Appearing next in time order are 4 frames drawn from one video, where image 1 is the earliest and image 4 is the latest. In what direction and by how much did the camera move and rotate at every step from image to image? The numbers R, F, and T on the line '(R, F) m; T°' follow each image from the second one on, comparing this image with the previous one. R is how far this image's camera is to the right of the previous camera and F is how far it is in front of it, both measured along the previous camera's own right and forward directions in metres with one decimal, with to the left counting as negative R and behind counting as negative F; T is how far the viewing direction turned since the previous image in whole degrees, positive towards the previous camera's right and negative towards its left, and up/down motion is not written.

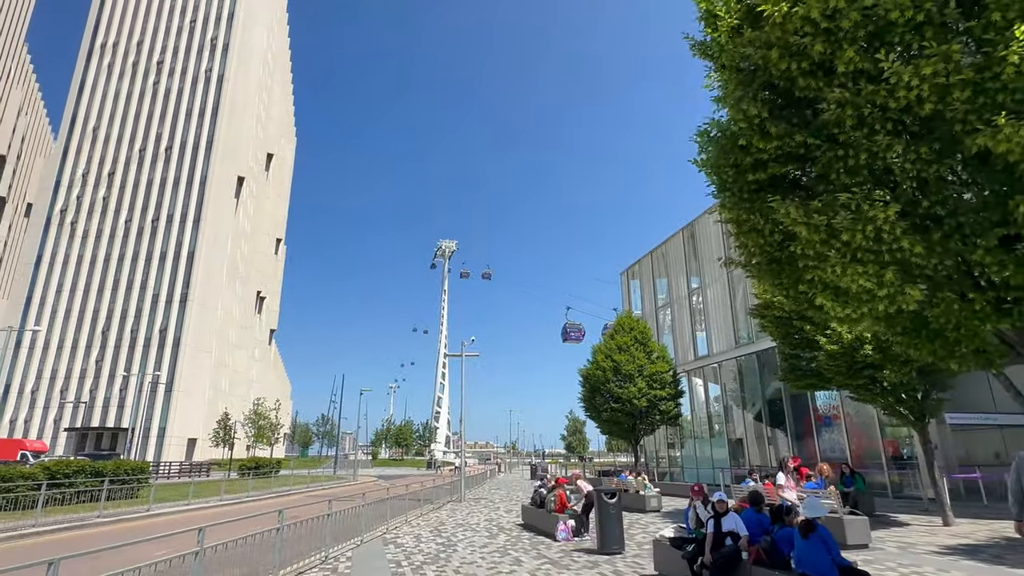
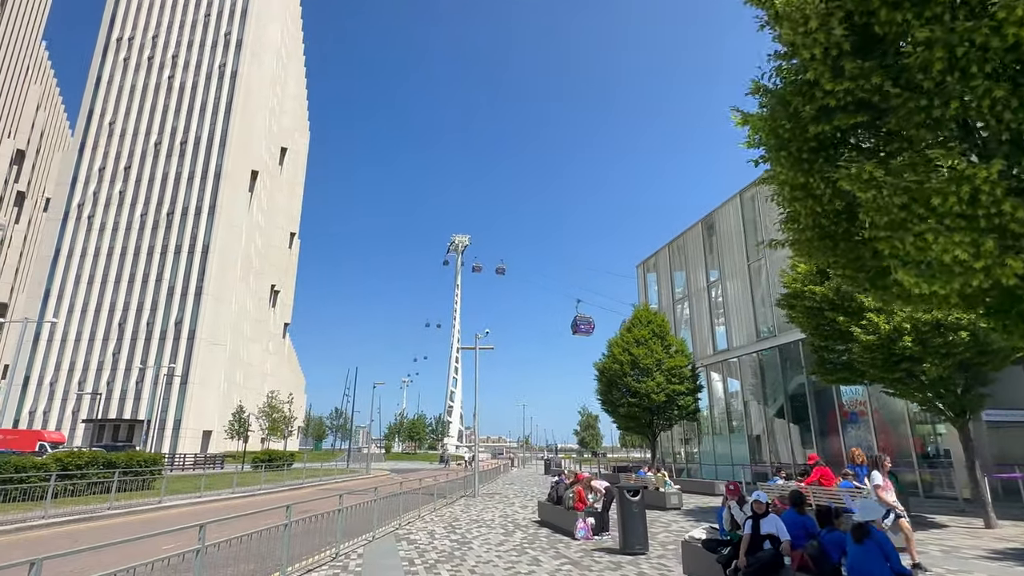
(-0.1, +0.5) m; -1°
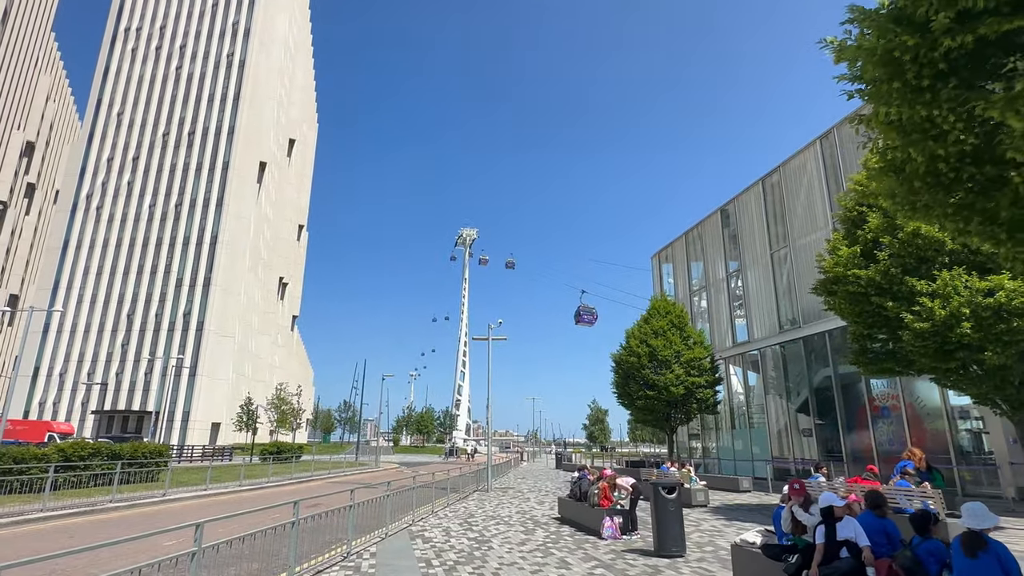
(-0.3, +0.7) m; -1°
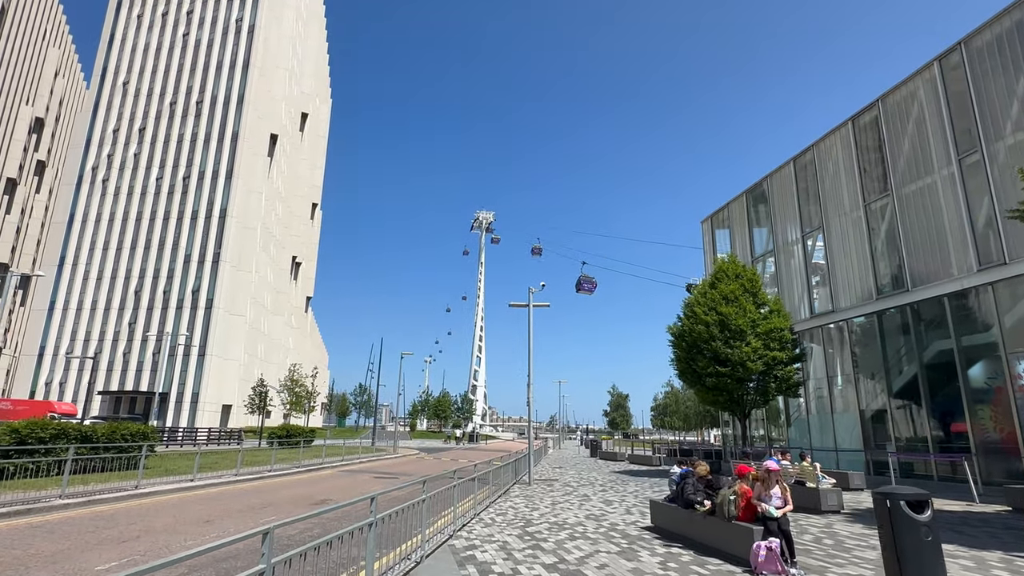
(-1.0, +3.5) m; -1°
